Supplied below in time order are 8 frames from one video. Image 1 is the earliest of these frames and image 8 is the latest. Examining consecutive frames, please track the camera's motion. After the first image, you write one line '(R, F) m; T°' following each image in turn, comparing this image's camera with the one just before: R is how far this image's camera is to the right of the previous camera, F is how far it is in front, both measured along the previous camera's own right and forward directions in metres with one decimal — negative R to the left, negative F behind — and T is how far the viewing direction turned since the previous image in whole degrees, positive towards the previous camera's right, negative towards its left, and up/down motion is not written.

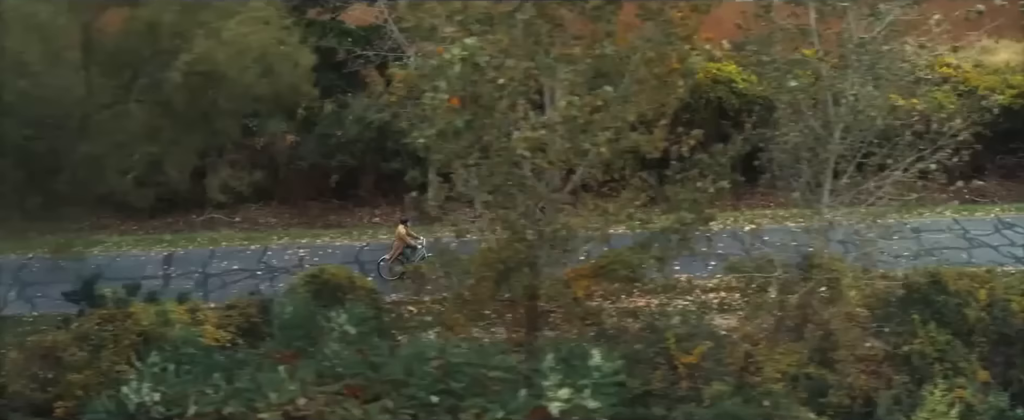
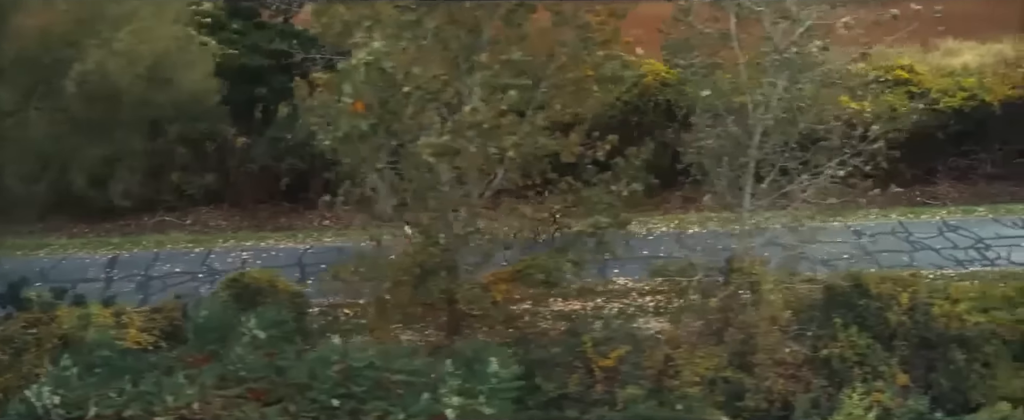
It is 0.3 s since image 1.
(+0.7, 0.0) m; 0°
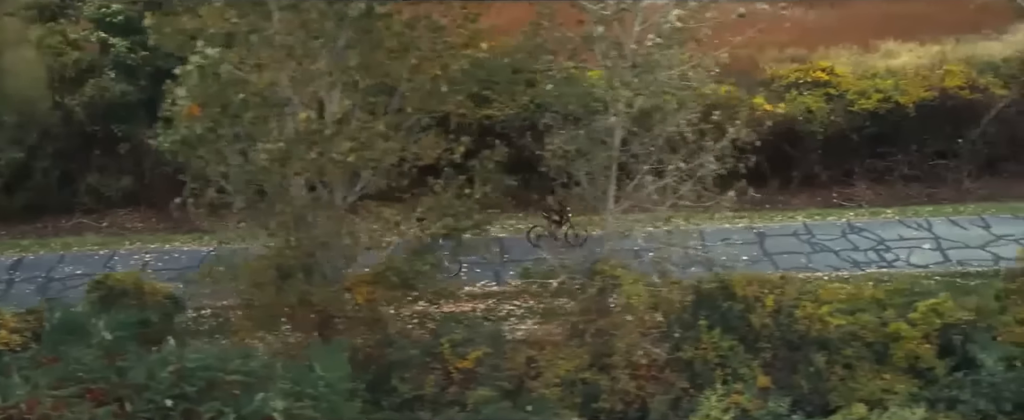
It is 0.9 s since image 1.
(+1.2, -0.1) m; -1°
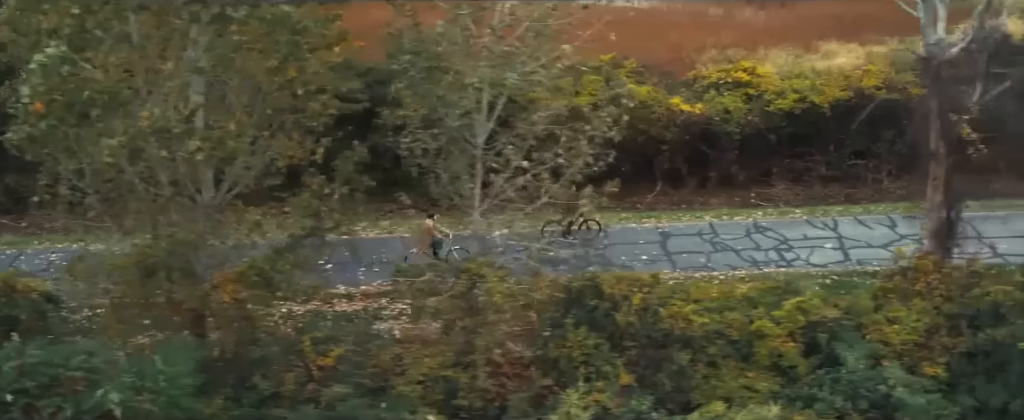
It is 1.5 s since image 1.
(+1.2, 0.0) m; -1°
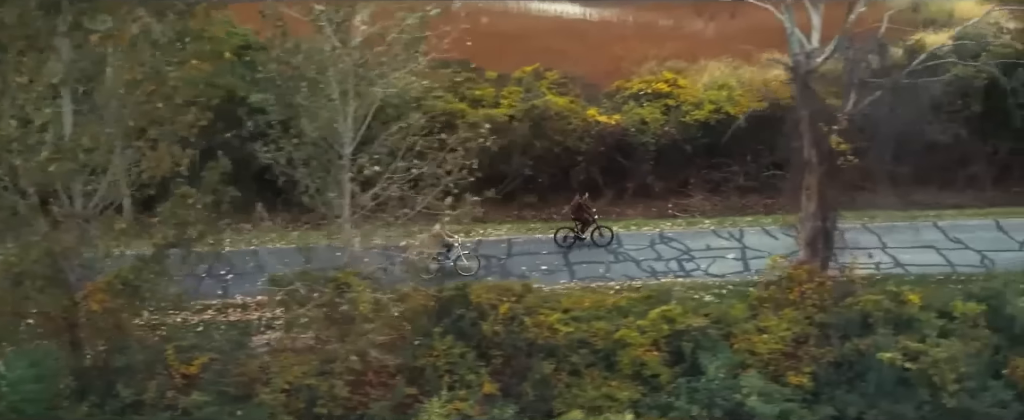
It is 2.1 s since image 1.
(+1.2, -0.1) m; -1°
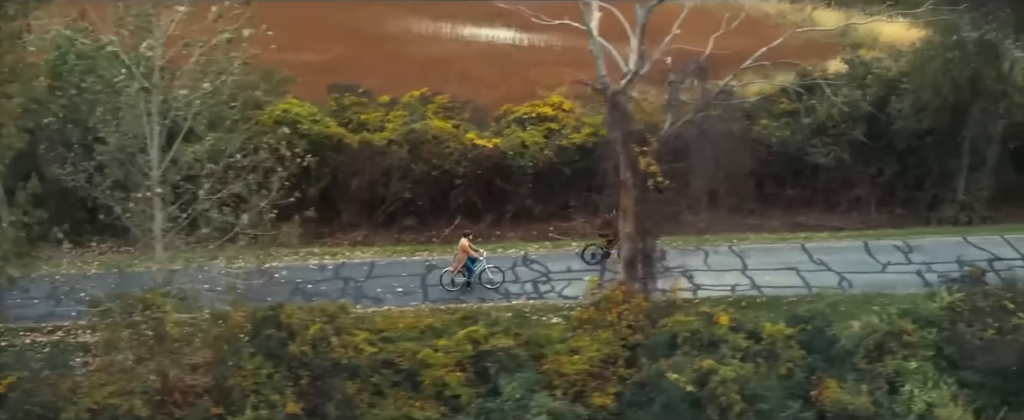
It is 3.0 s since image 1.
(+1.7, -0.1) m; -1°
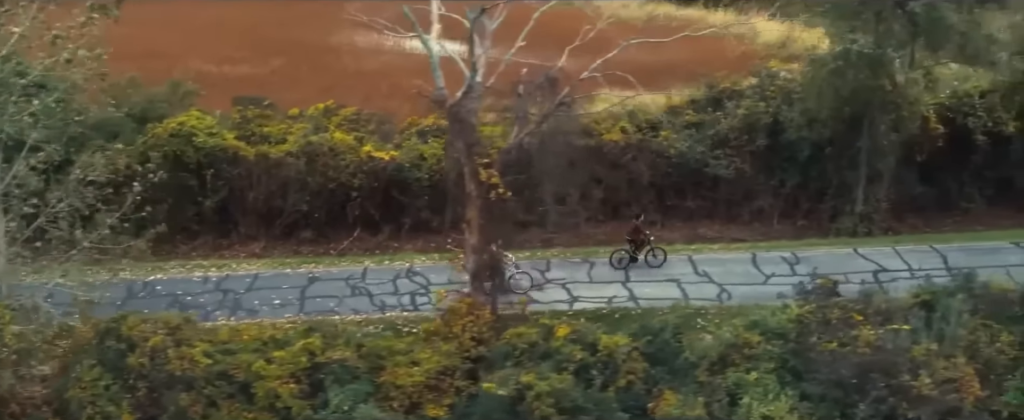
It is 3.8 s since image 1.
(+1.5, 0.0) m; -1°
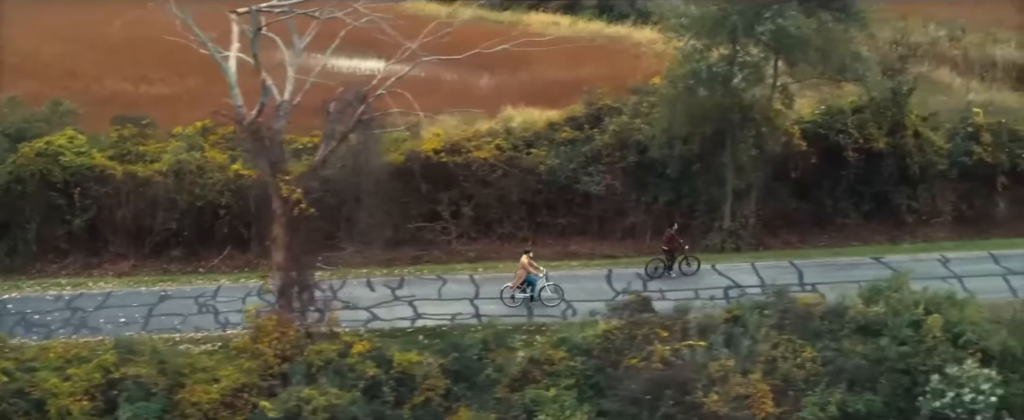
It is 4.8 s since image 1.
(+1.8, 0.0) m; 0°
